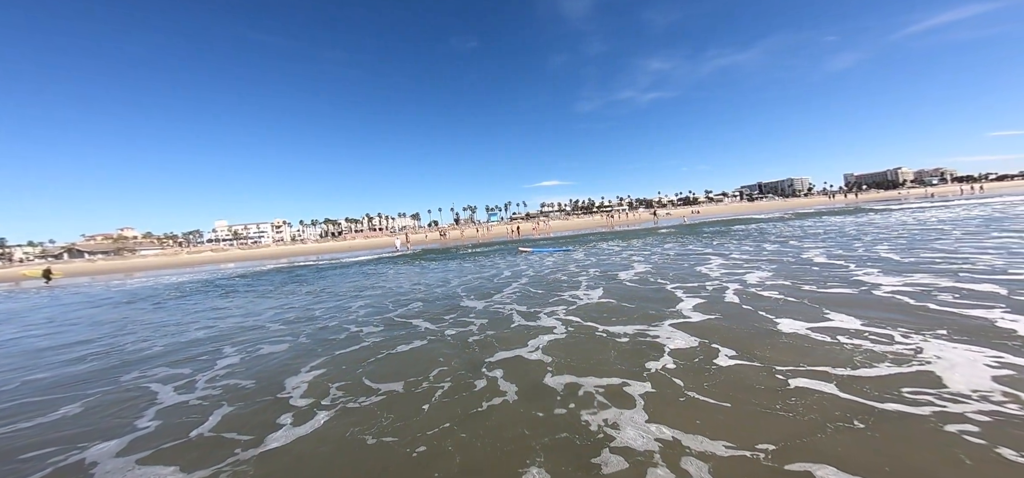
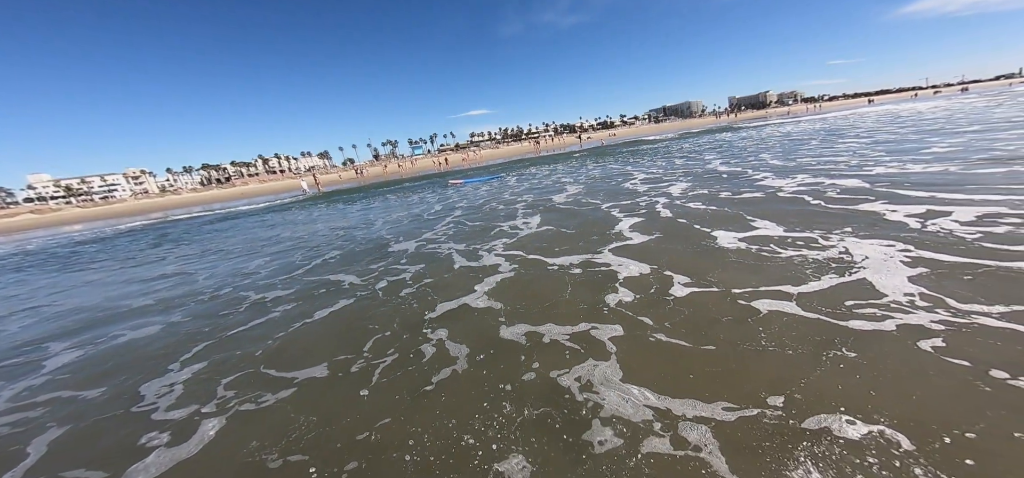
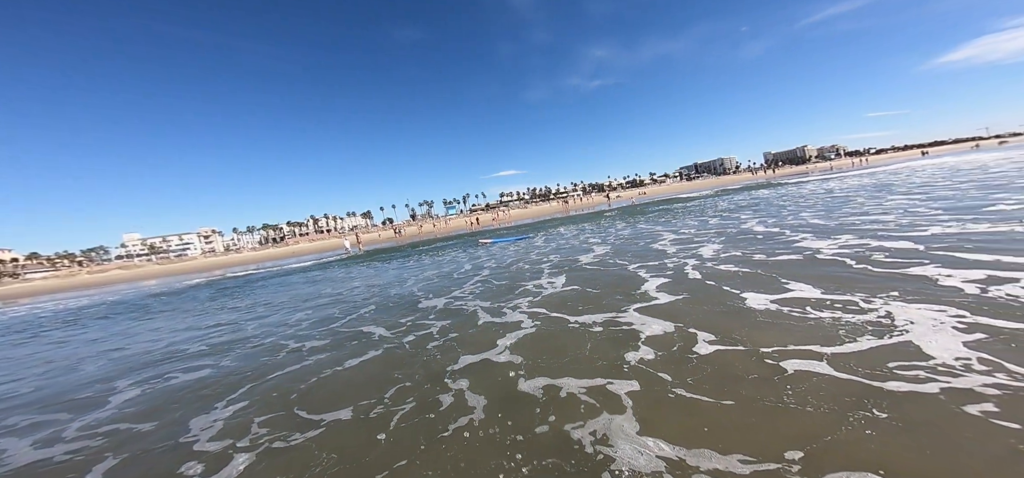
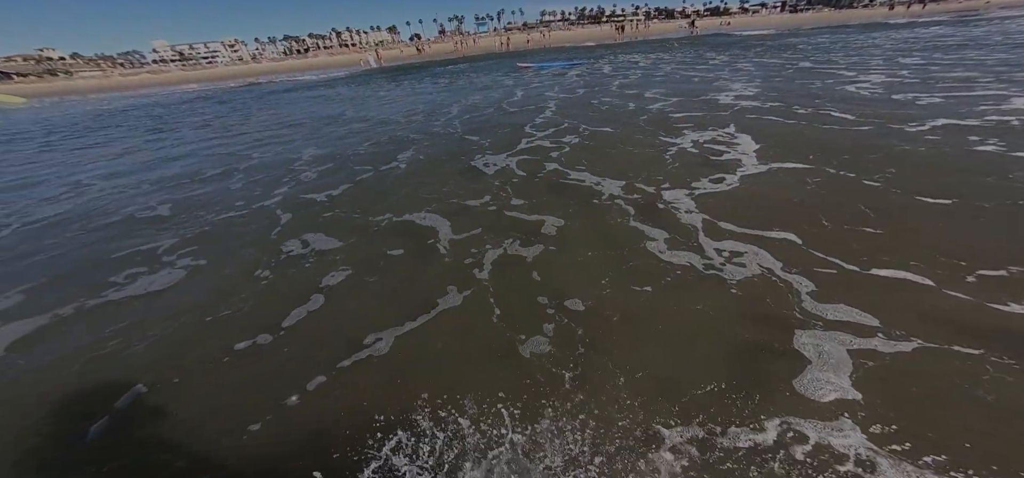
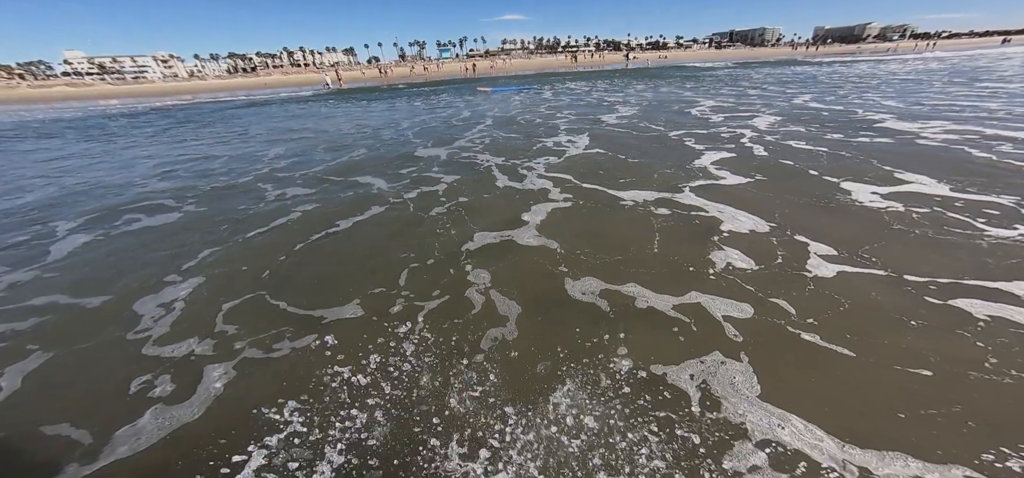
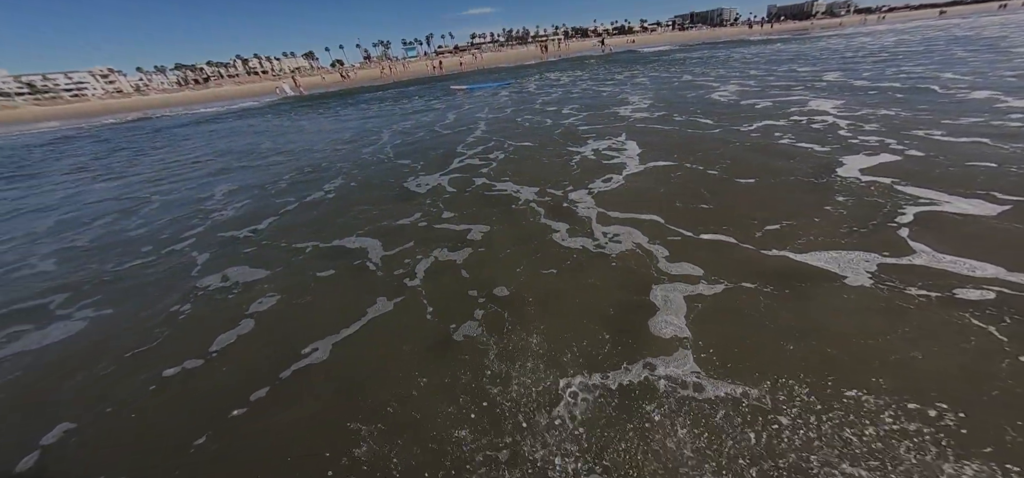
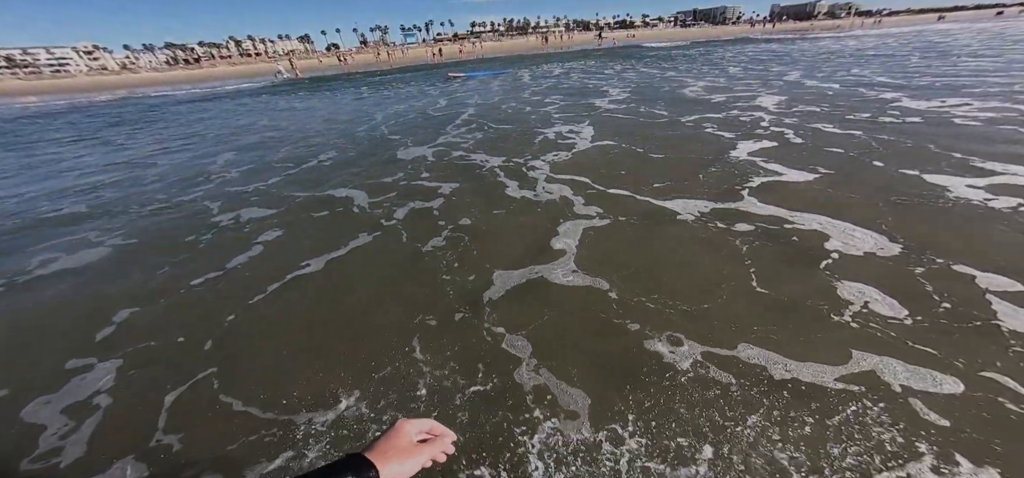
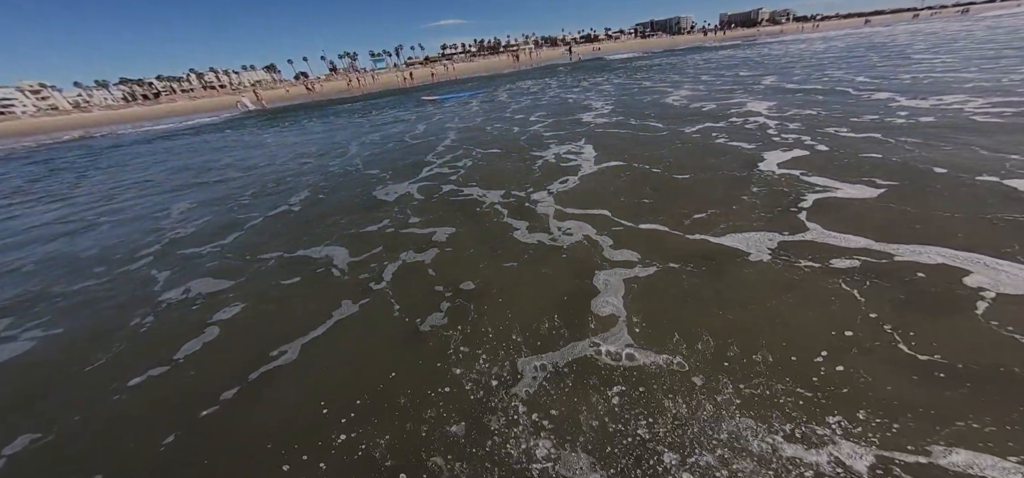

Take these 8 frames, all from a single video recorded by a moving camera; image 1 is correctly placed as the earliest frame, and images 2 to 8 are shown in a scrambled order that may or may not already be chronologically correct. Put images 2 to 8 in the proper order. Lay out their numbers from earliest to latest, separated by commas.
3, 2, 5, 7, 8, 6, 4
